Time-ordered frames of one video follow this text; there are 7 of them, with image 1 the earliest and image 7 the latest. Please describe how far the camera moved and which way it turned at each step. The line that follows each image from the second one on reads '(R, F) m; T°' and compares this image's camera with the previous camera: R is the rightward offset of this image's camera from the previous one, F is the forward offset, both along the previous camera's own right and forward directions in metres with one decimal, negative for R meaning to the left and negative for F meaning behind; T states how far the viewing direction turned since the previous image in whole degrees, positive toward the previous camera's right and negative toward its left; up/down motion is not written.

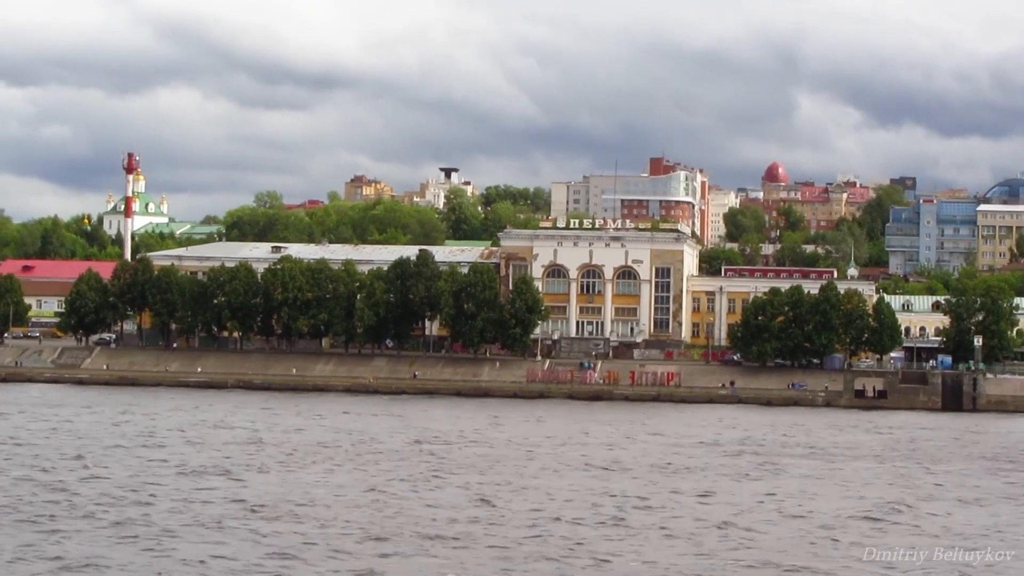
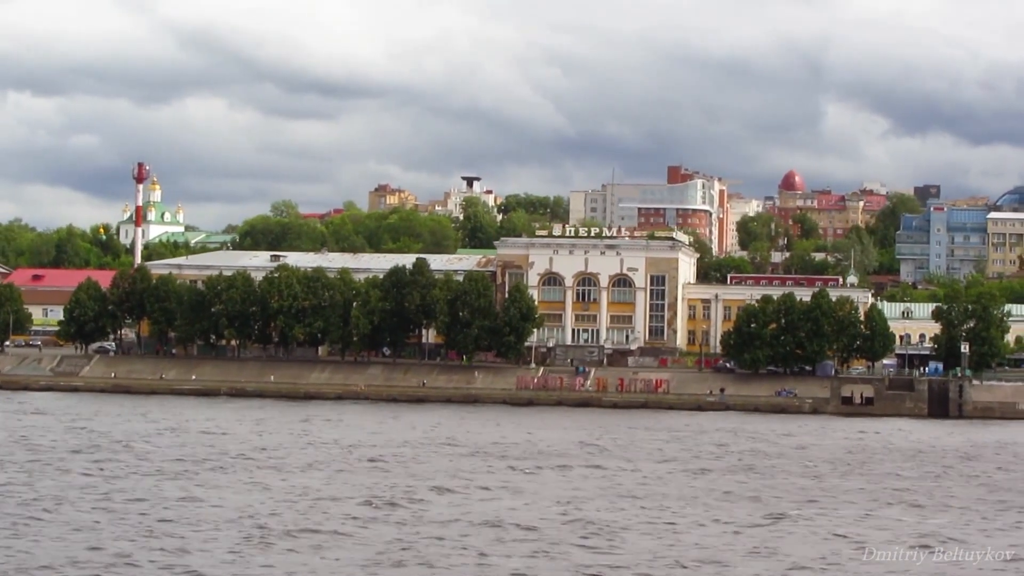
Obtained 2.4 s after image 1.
(+1.5, -0.4) m; -1°
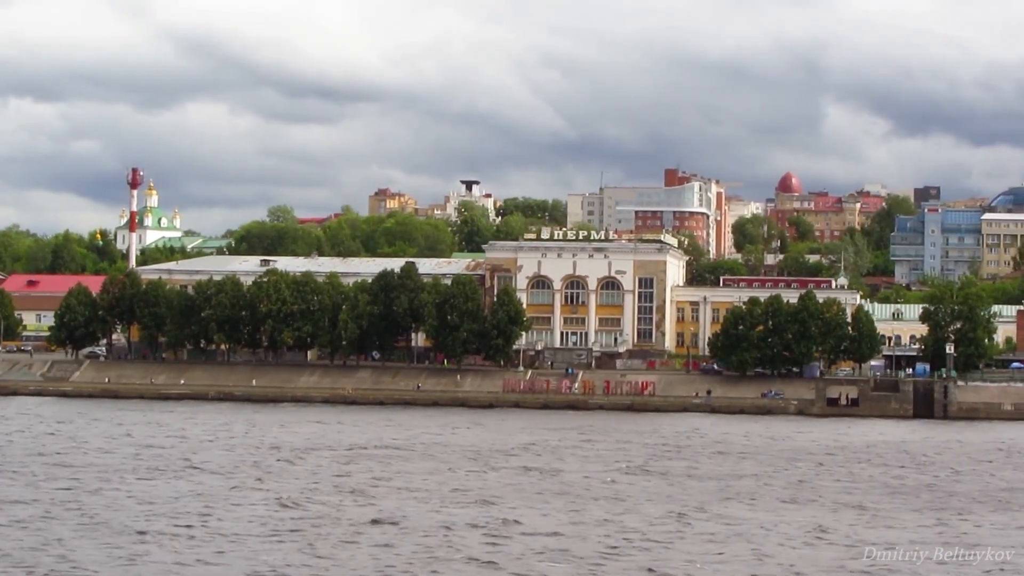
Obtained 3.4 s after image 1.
(+0.6, -0.2) m; 0°
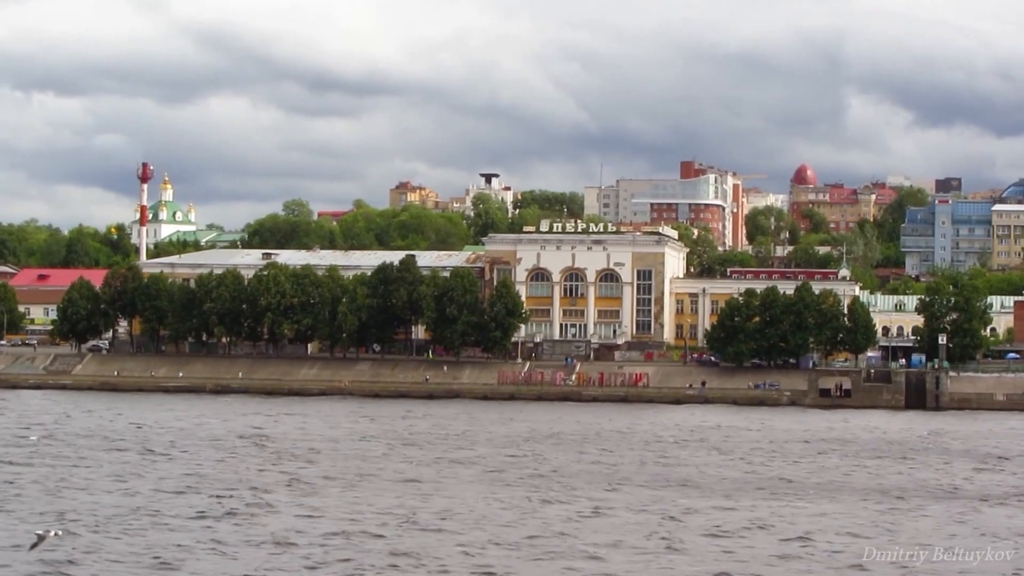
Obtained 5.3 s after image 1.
(+1.1, -0.3) m; -1°
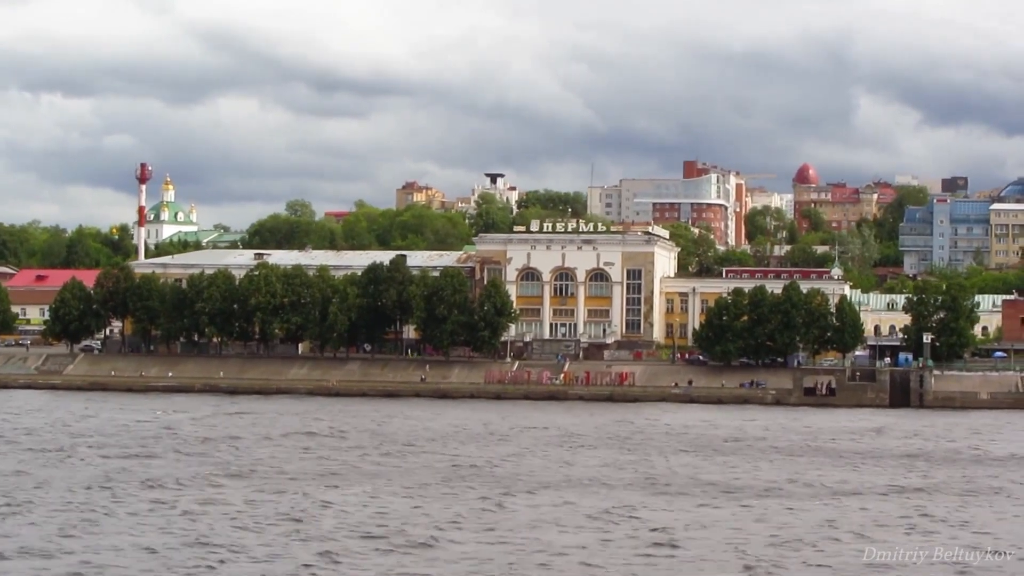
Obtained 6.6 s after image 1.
(+0.9, -0.2) m; 0°
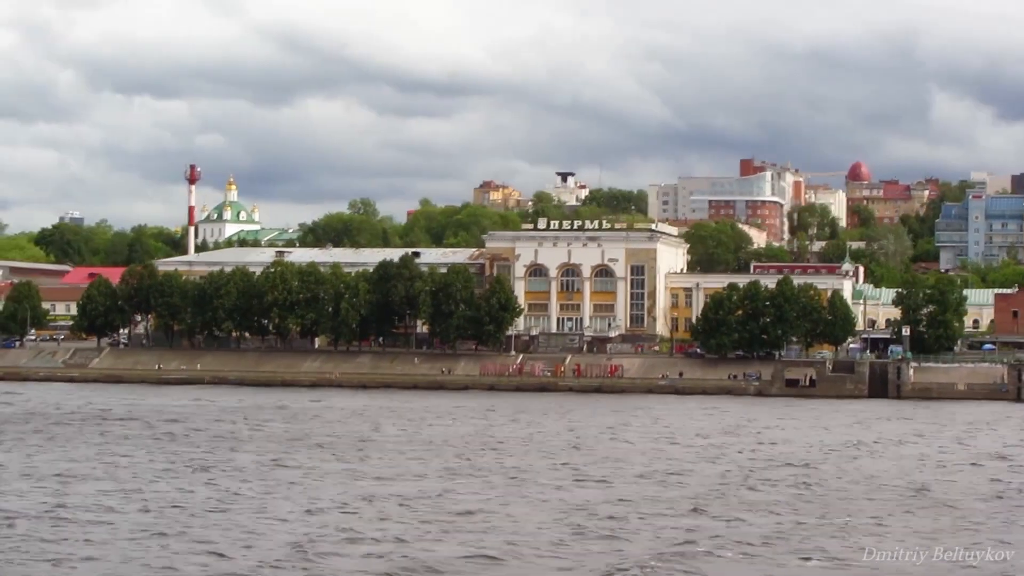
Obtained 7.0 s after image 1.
(+3.6, -2.5) m; -3°
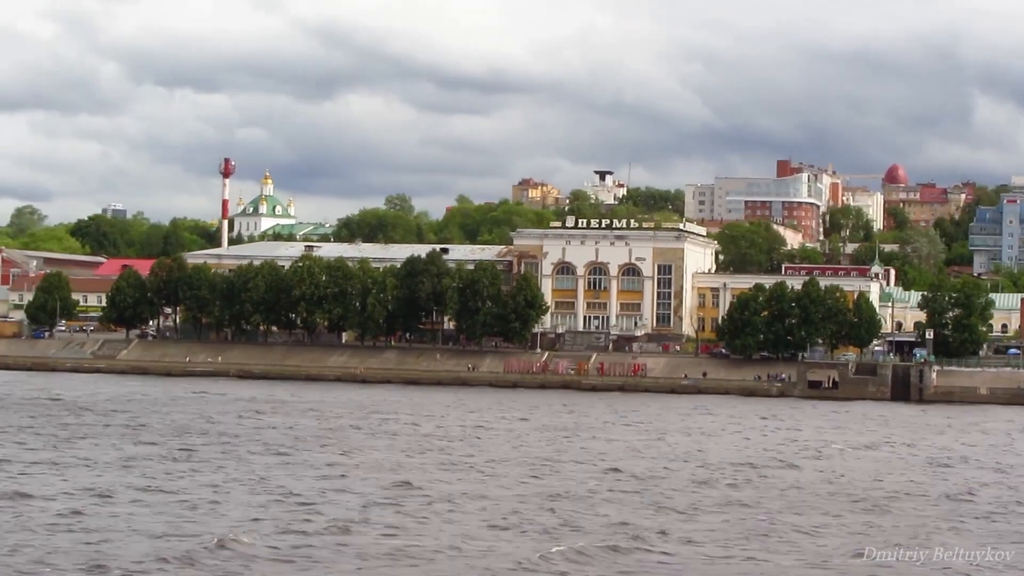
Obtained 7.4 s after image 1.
(+0.6, -0.2) m; -1°
